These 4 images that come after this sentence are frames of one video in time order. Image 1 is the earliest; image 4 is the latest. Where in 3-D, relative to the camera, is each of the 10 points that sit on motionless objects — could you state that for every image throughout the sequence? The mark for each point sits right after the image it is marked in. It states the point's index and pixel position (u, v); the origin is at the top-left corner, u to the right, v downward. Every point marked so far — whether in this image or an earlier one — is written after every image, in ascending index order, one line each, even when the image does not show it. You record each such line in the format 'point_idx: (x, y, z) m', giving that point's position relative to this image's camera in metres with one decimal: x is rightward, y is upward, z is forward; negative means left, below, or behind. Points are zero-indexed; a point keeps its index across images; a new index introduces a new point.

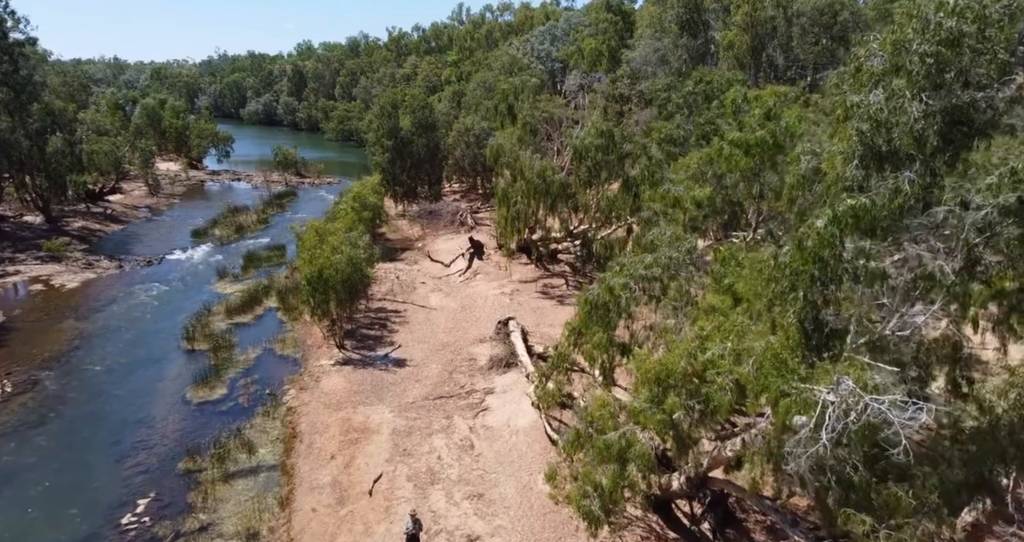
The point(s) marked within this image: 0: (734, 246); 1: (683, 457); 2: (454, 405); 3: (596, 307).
0: (+4.5, +0.5, +13.4) m
1: (+2.7, -2.9, +10.4) m
2: (-1.5, -3.5, +17.6) m
3: (+1.6, -0.7, +12.7) m
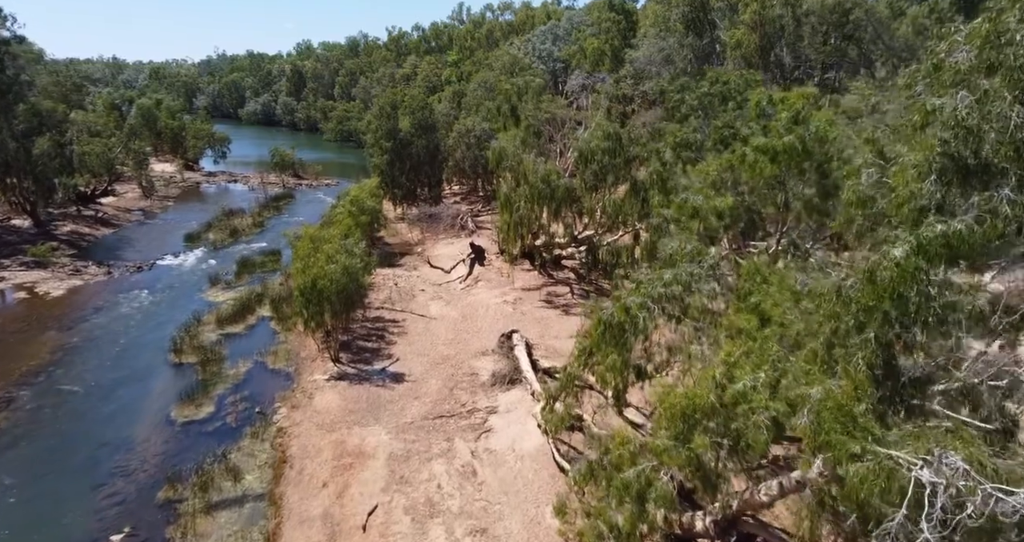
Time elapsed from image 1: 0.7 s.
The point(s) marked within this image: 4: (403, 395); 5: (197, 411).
0: (+4.6, +0.2, +12.3) m
1: (+2.8, -3.2, +9.4) m
2: (-1.4, -3.8, +16.6) m
3: (+1.7, -1.0, +11.7) m
4: (-3.0, -3.4, +18.4) m
5: (-8.2, -3.7, +17.4) m
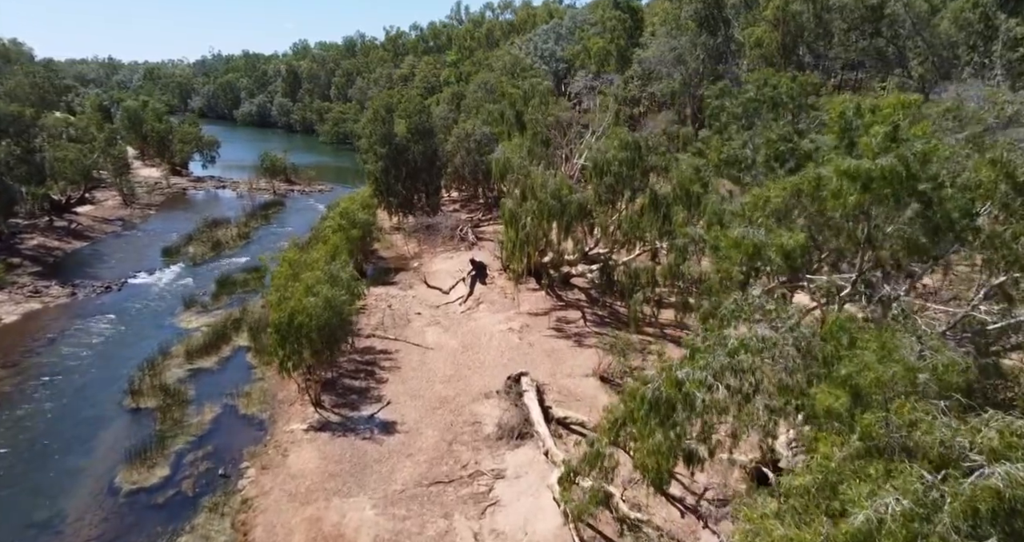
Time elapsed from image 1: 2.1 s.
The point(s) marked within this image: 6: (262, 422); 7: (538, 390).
0: (+4.8, -0.7, +9.6) m
1: (+3.0, -4.0, +6.7) m
2: (-1.2, -4.7, +13.9) m
3: (+2.0, -1.8, +9.0) m
4: (-2.8, -4.3, +15.7) m
5: (-8.0, -4.5, +14.7) m
6: (-6.6, -4.0, +17.5) m
7: (+0.7, -3.0, +17.0) m
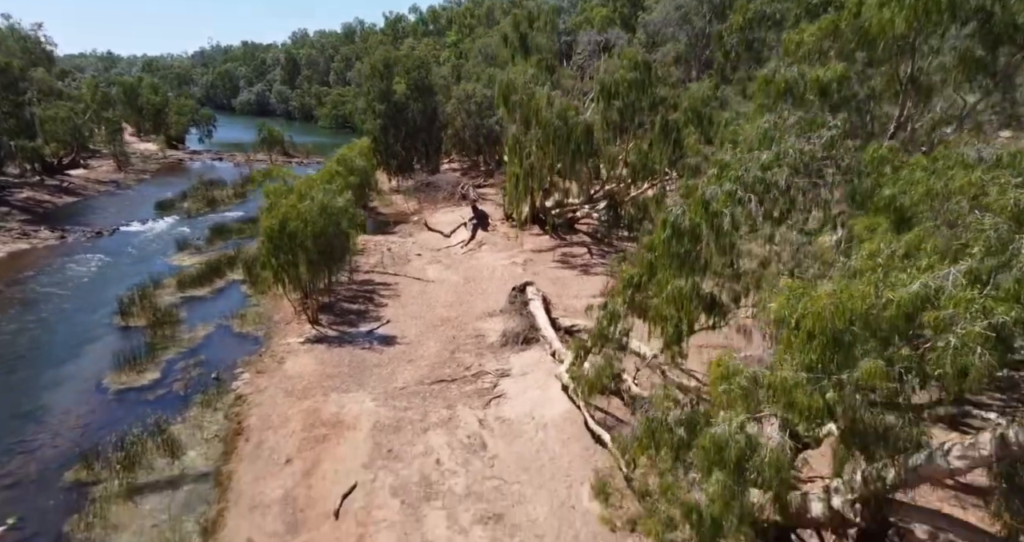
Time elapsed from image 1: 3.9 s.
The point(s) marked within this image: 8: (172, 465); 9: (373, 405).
0: (+4.9, +1.6, +9.0) m
1: (+3.1, -1.8, +6.0) m
2: (-1.1, -2.4, +13.2) m
3: (+2.1, +0.5, +8.4) m
4: (-2.7, -2.0, +15.1) m
5: (-7.9, -2.2, +14.1) m
6: (-6.4, -1.7, +16.9) m
7: (+0.8, -0.7, +16.3) m
8: (-5.5, -3.1, +10.7) m
9: (-2.6, -2.5, +12.6) m
